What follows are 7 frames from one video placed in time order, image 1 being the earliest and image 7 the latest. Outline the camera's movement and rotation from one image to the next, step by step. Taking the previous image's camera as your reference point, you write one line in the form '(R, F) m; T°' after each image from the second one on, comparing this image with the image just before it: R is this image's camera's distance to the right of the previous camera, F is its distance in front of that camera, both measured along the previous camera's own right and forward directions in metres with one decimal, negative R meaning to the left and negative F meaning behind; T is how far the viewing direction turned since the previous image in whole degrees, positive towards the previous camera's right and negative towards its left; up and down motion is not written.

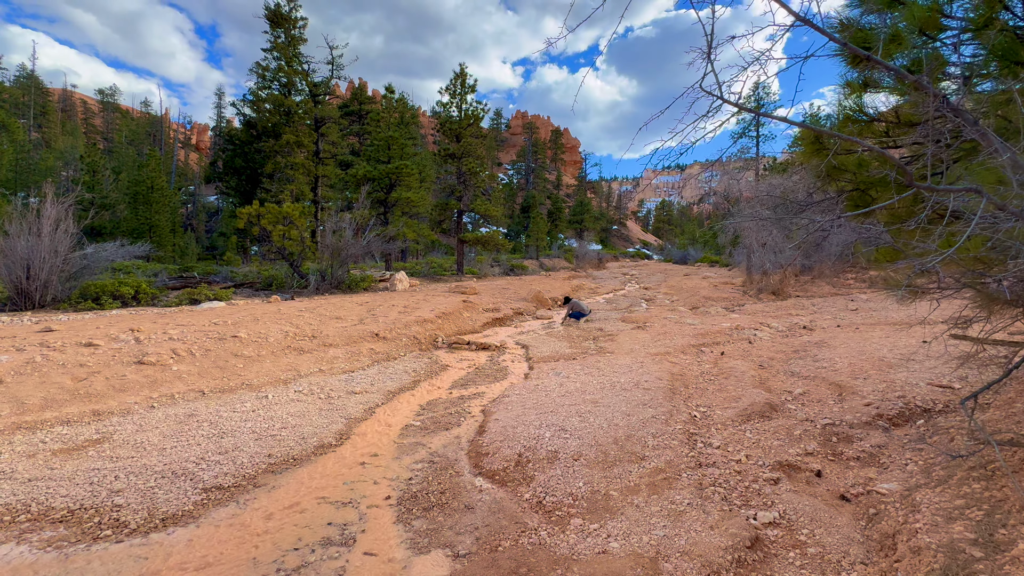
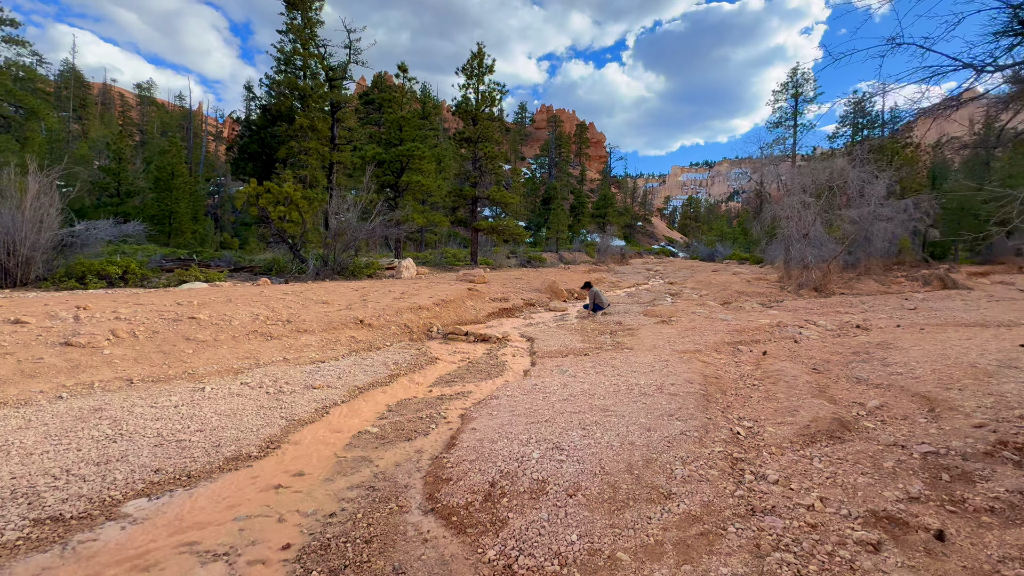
(+0.4, +1.4) m; -3°
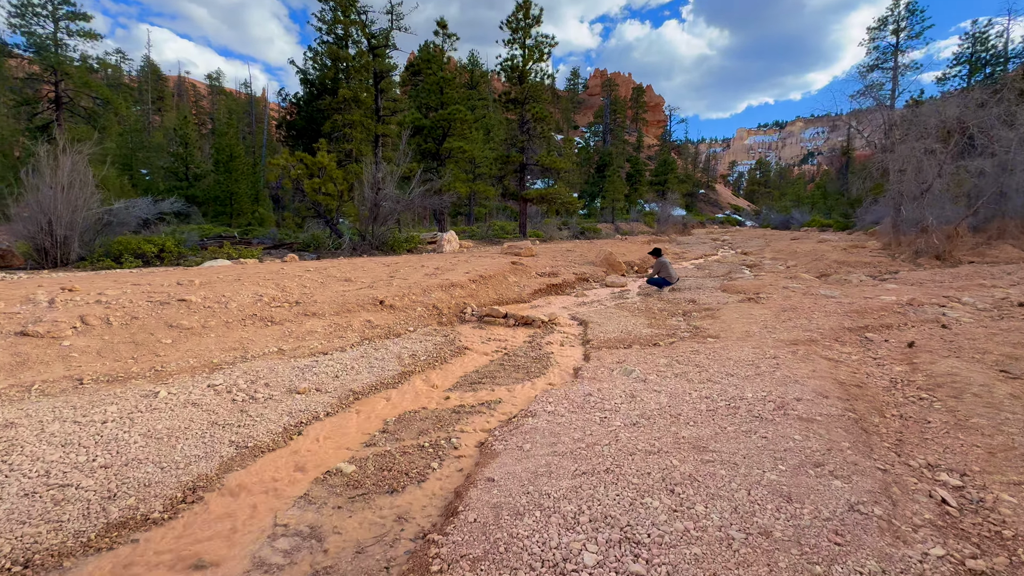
(+0.1, +1.7) m; -7°
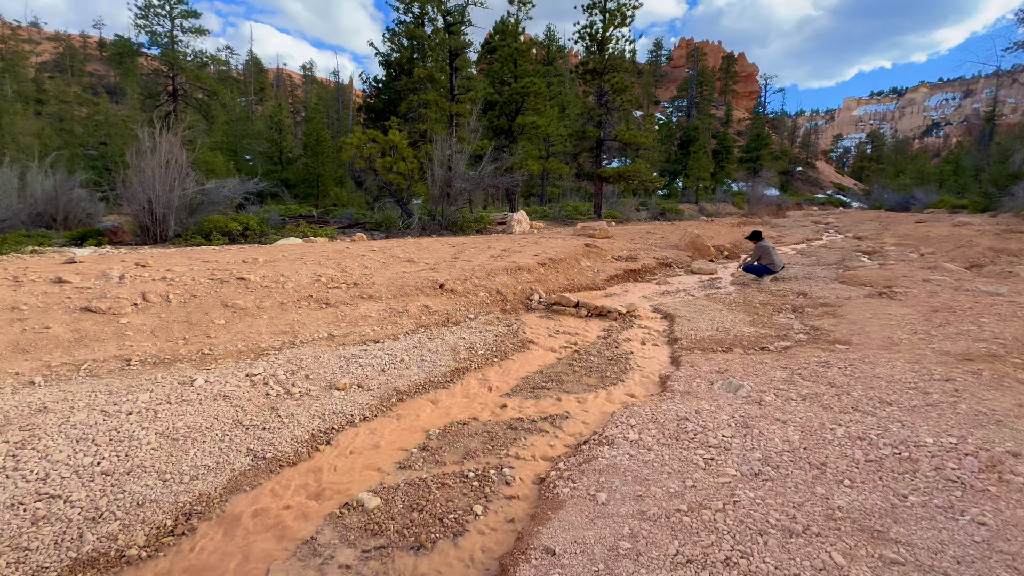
(0.0, +0.8) m; -9°
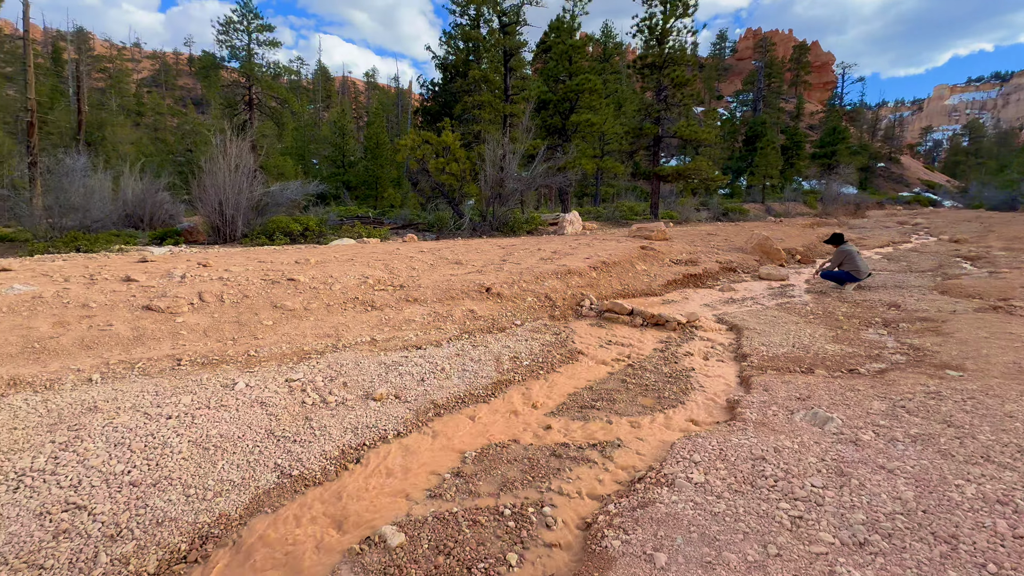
(0.0, +0.3) m; -7°
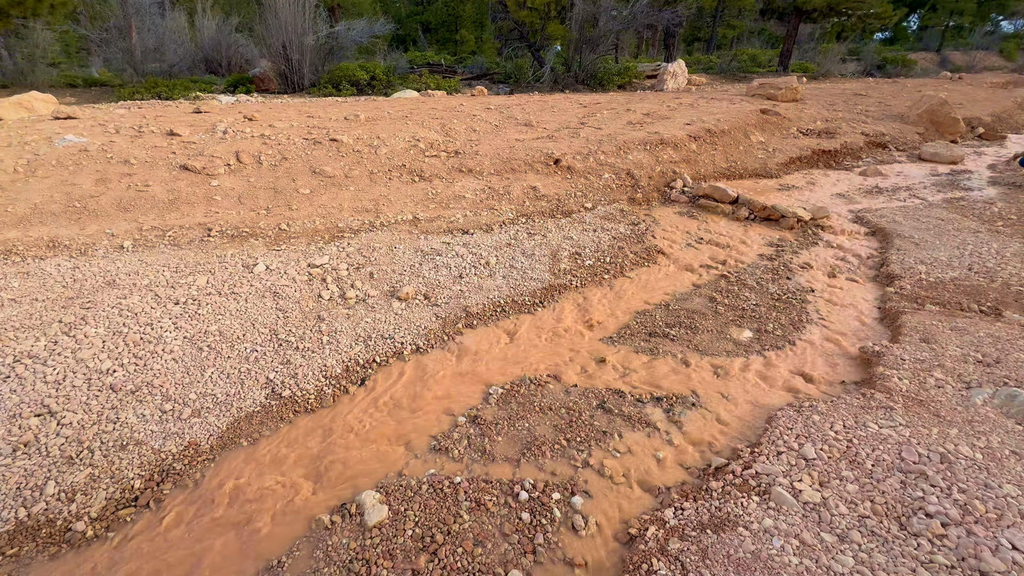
(+0.1, +0.9) m; -10°
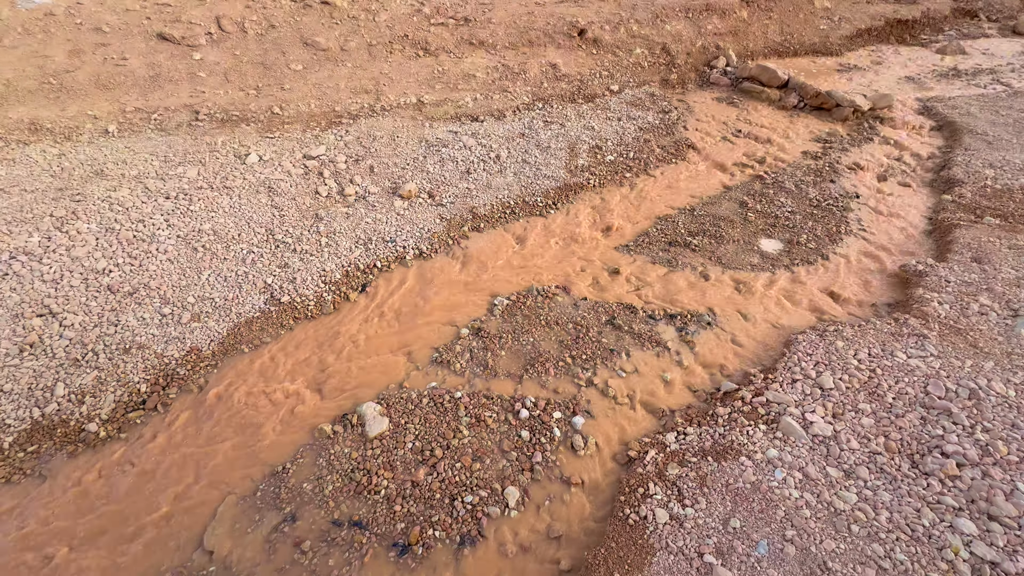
(0.0, +0.2) m; -2°
